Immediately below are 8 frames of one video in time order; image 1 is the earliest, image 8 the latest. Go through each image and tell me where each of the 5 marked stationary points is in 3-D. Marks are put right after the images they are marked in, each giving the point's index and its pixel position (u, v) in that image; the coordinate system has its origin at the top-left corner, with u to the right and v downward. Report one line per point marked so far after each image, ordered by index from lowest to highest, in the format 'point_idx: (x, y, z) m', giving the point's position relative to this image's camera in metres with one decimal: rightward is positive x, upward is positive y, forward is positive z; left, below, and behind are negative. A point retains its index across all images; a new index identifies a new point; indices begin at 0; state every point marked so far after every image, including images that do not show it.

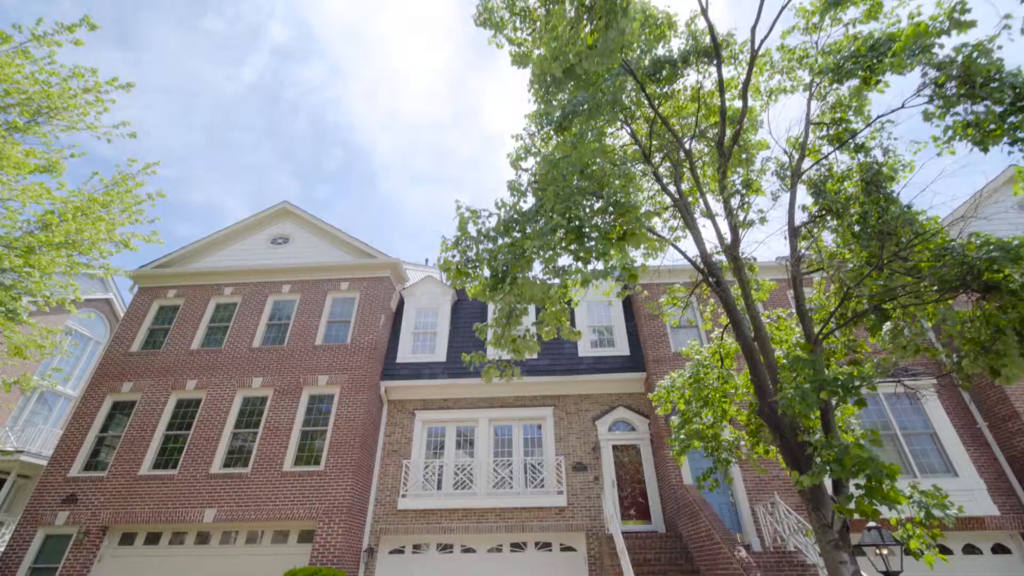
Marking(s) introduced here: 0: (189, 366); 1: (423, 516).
0: (-9.8, -2.3, +13.6) m
1: (-2.4, -6.1, +11.9) m
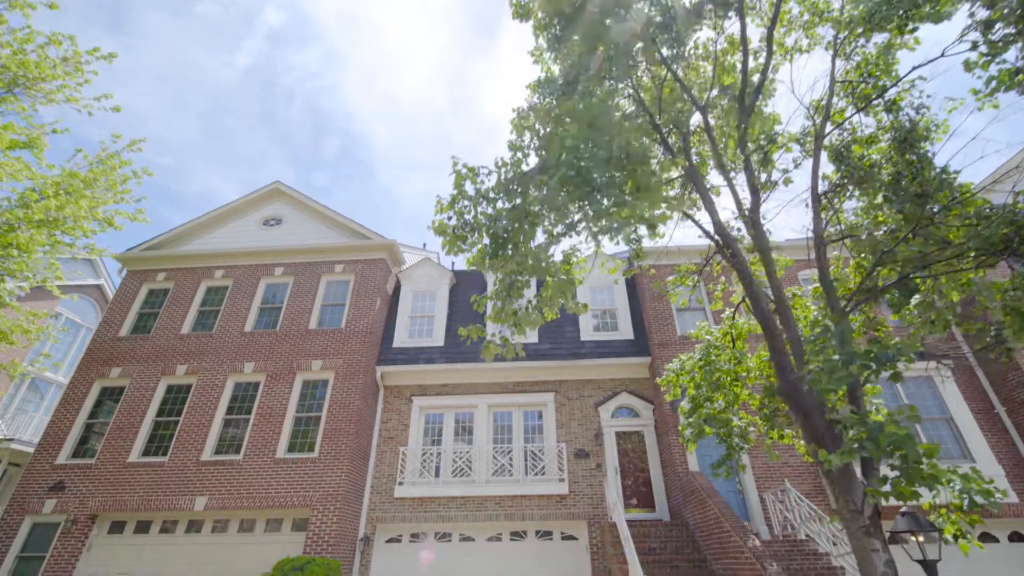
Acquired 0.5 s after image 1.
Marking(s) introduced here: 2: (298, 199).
0: (-9.8, -1.8, +13.2) m
1: (-2.4, -5.6, +11.6) m
2: (-7.4, +3.1, +15.5) m
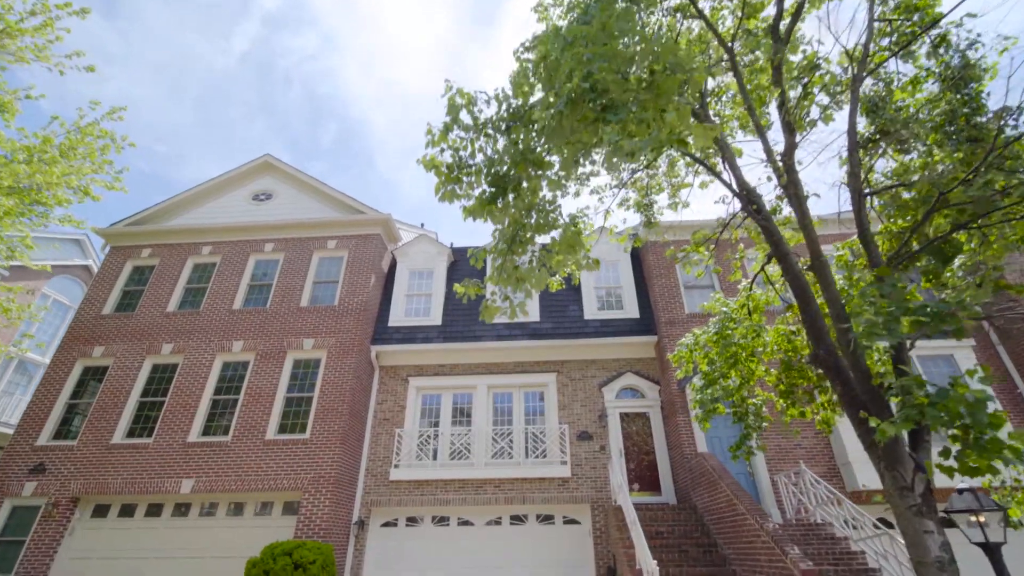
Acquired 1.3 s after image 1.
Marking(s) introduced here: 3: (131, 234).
0: (-9.8, -1.1, +12.7) m
1: (-2.4, -5.0, +11.1) m
2: (-7.4, +3.8, +14.8) m
3: (-12.1, +1.7, +14.2) m
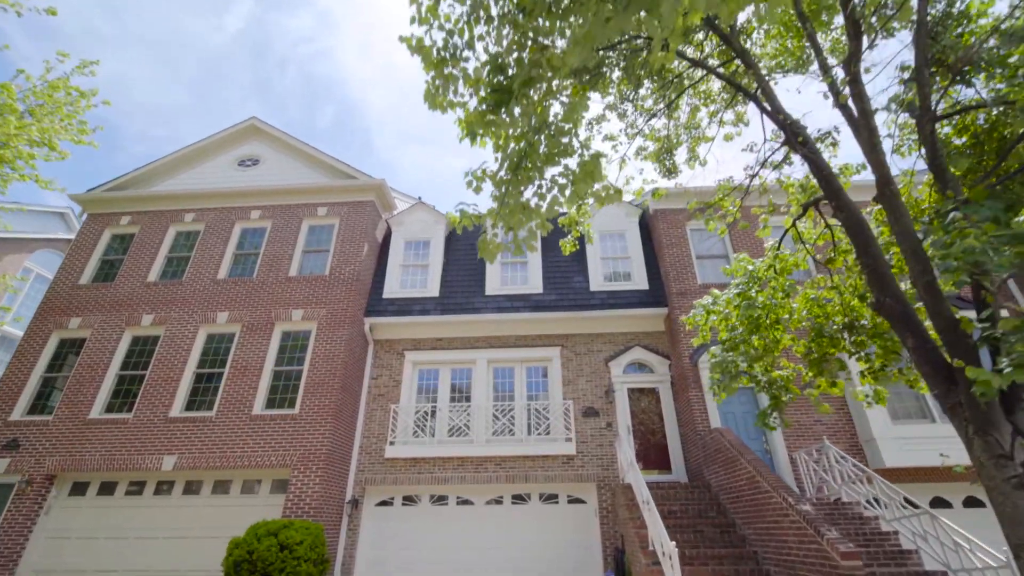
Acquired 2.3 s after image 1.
0: (-9.8, -0.3, +11.9) m
1: (-2.3, -4.2, +10.5) m
2: (-7.4, +4.7, +14.0) m
3: (-12.0, +2.6, +13.4) m
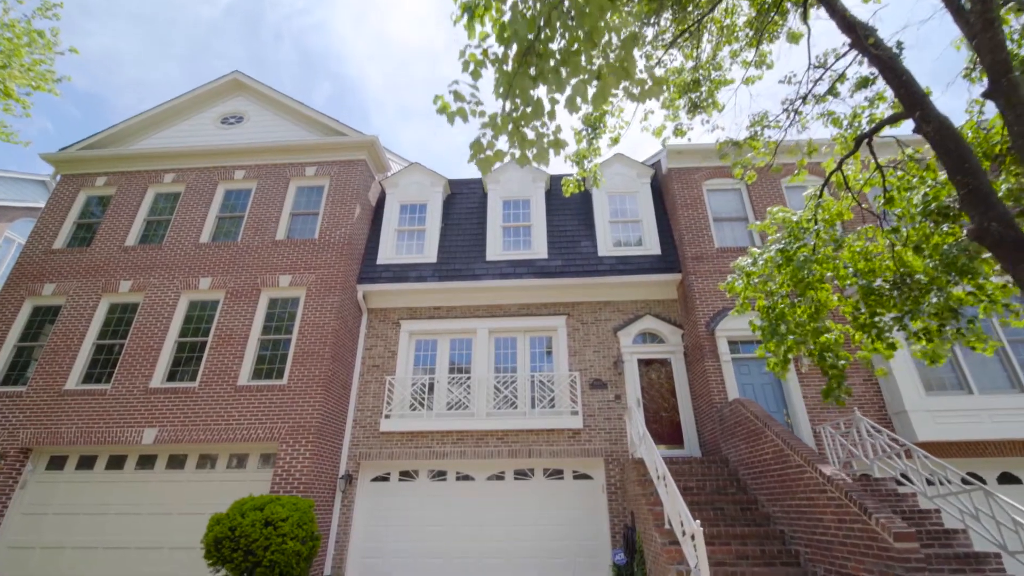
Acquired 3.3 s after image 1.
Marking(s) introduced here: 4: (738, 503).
0: (-9.7, +0.6, +11.2) m
1: (-2.3, -3.4, +9.9) m
2: (-7.3, +5.7, +13.0) m
3: (-11.9, +3.6, +12.5) m
4: (+3.7, -3.5, +7.3) m
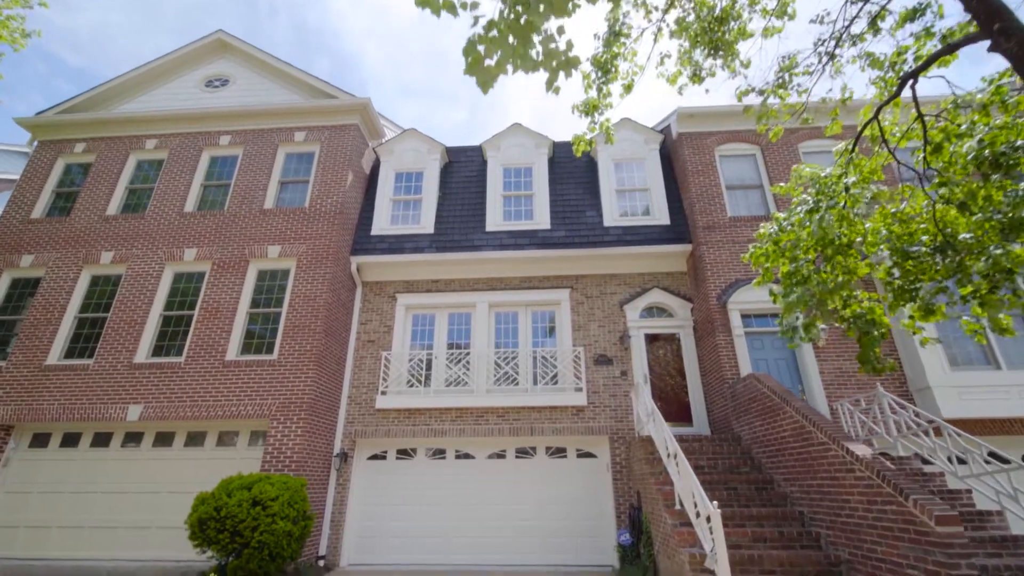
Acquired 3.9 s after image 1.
0: (-9.7, +1.3, +10.6) m
1: (-2.2, -2.7, +9.5) m
2: (-7.3, +6.4, +12.2) m
3: (-11.9, +4.3, +11.8) m
4: (+3.7, -3.0, +6.9) m
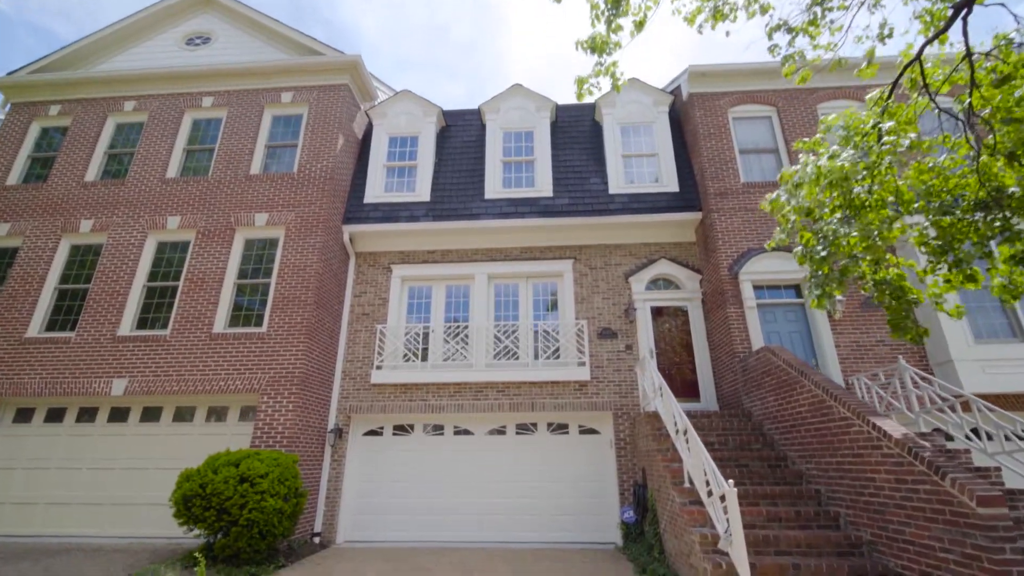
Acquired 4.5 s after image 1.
0: (-9.7, +1.9, +10.1) m
1: (-2.2, -2.1, +9.2) m
2: (-7.2, +7.2, +11.4) m
3: (-11.9, +5.0, +11.1) m
4: (+3.7, -2.5, +6.5) m
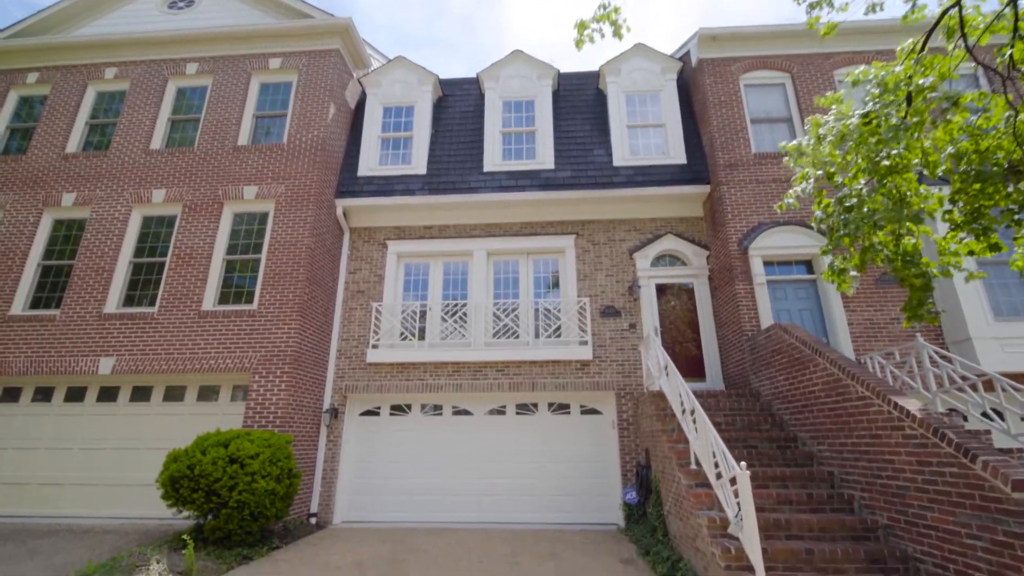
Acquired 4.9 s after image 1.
0: (-9.7, +2.4, +9.7) m
1: (-2.2, -1.6, +8.9) m
2: (-7.2, +7.7, +10.8) m
3: (-11.9, +5.6, +10.6) m
4: (+3.7, -2.1, +6.3) m
